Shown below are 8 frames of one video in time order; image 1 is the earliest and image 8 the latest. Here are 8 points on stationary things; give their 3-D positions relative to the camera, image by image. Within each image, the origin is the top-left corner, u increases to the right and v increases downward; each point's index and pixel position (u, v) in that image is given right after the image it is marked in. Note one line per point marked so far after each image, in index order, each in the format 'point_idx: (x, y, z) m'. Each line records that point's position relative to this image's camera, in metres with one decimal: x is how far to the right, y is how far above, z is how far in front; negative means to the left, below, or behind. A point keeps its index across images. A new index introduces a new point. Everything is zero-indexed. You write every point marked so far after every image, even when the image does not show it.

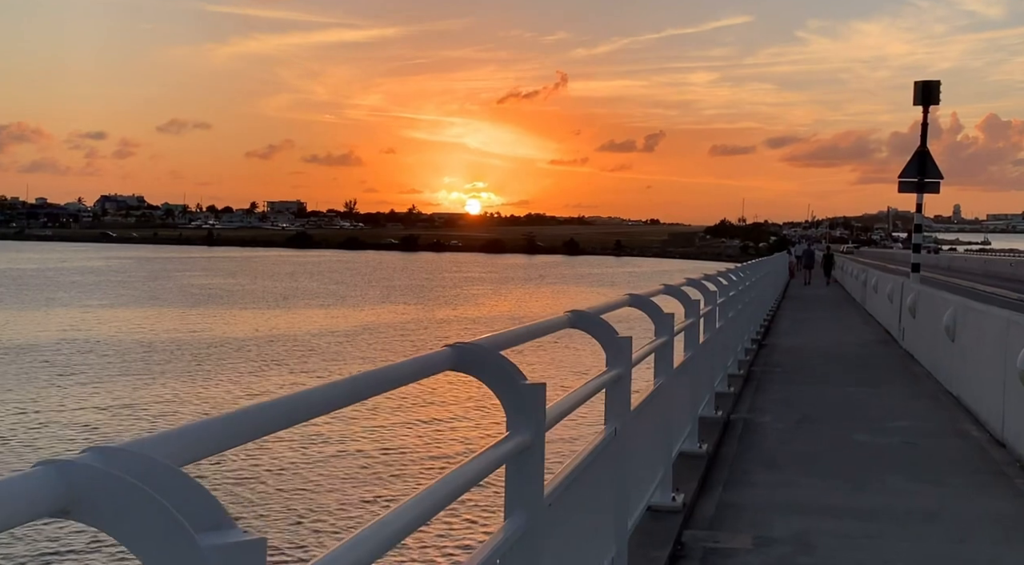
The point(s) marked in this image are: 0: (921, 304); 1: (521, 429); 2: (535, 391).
0: (+5.9, -0.4, +13.4) m
1: (+0.2, -0.5, +3.4) m
2: (+0.2, -0.4, +3.5) m
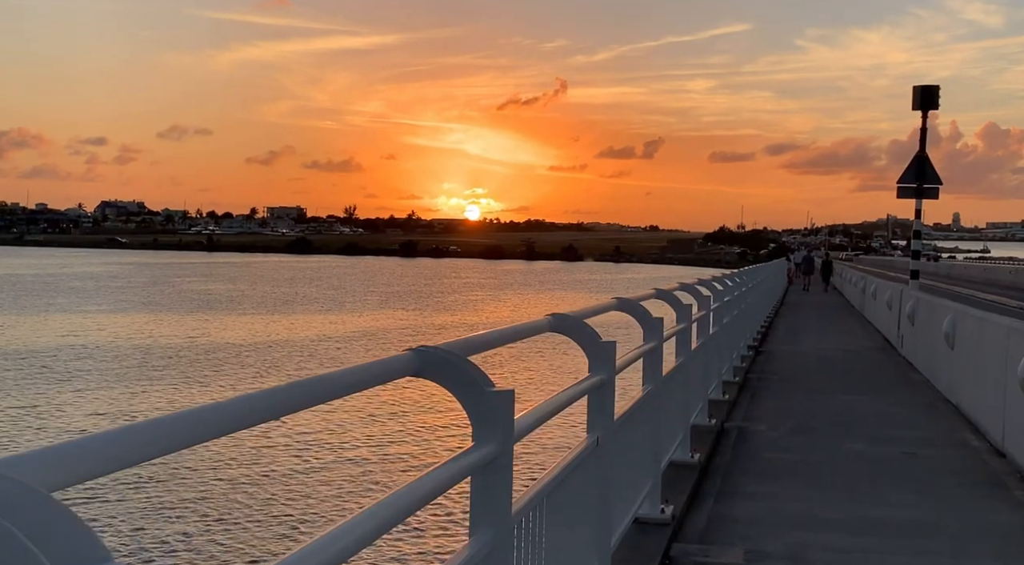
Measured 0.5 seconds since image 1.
0: (+6.1, -0.4, +14.2) m
1: (+0.4, -0.4, +4.3) m
2: (+0.4, -0.3, +4.3) m
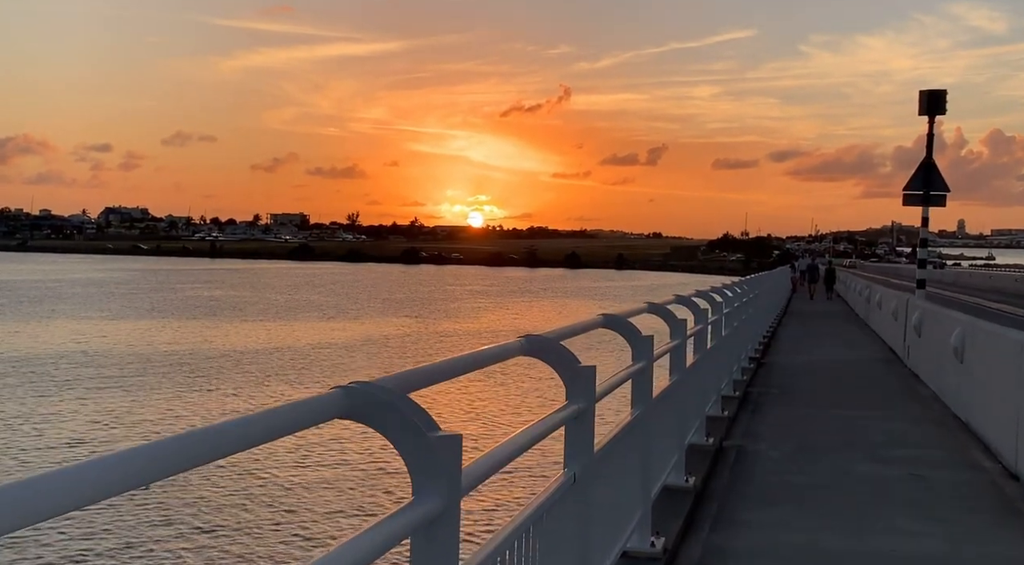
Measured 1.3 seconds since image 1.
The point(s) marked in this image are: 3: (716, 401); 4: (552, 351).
0: (+6.0, -0.6, +13.8) m
1: (+0.3, -0.5, +3.9) m
2: (+0.3, -0.4, +3.9) m
3: (+2.2, -1.2, +9.9) m
4: (+0.1, -0.3, +3.8) m
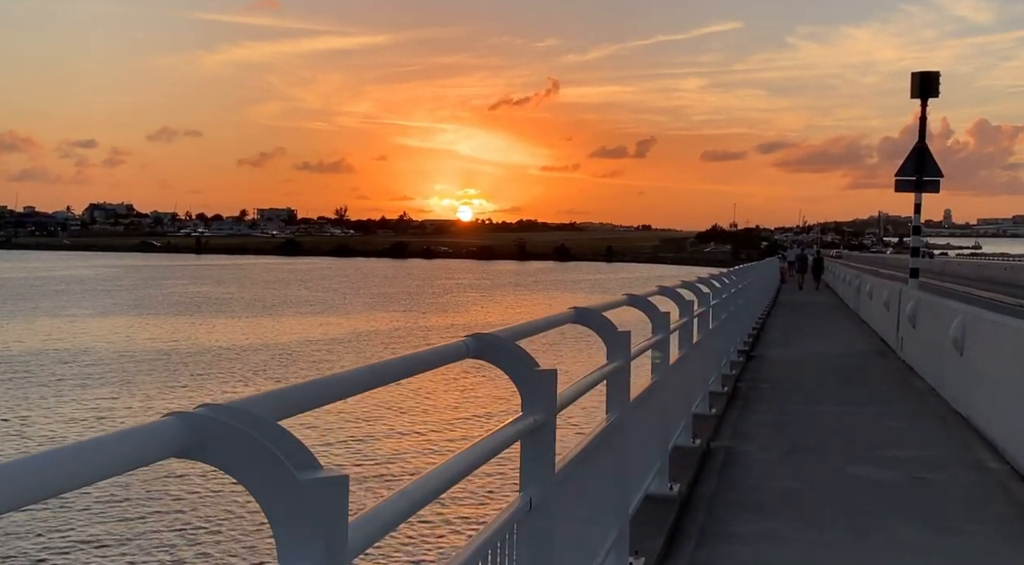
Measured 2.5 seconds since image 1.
0: (+5.7, -0.4, +13.3) m
1: (+0.1, -0.4, +3.3) m
2: (+0.1, -0.3, +3.3) m
3: (+1.9, -1.2, +9.4) m
4: (-0.1, -0.2, +3.2) m
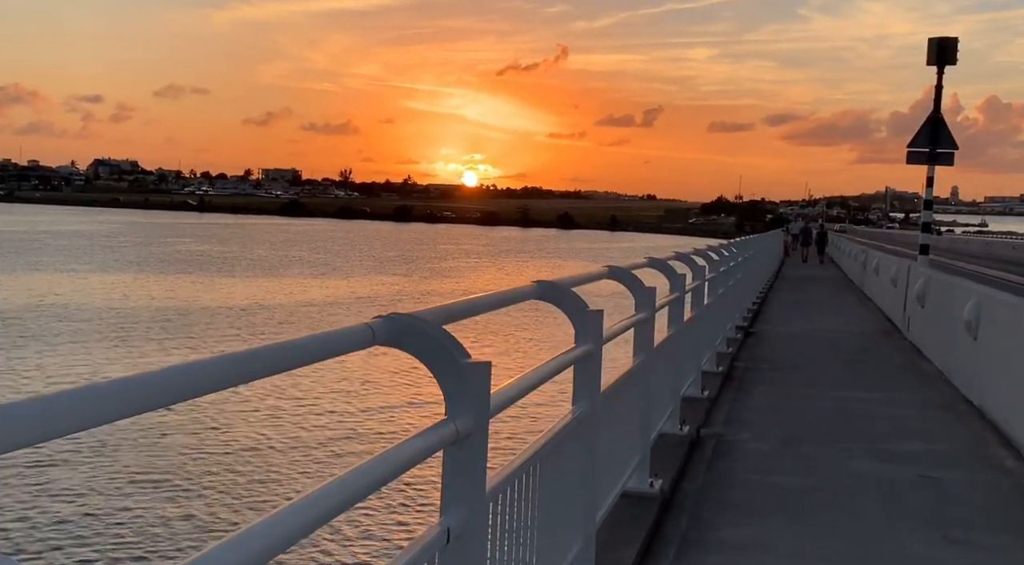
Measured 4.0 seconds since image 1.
0: (+5.6, -0.1, +12.5) m
1: (-0.2, -0.4, +2.6) m
2: (-0.1, -0.2, +2.6) m
3: (+1.7, -0.9, +8.7) m
4: (-0.3, -0.1, +2.5) m
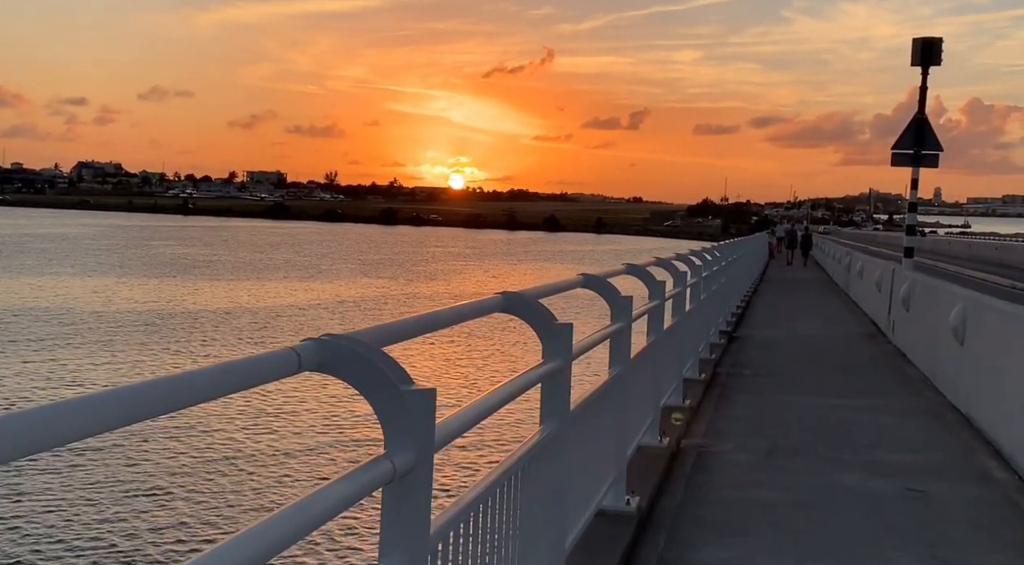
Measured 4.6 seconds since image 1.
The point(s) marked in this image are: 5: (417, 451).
0: (+5.3, -0.2, +12.3) m
1: (-0.3, -0.4, +2.3) m
2: (-0.2, -0.3, +2.3) m
3: (+1.5, -0.9, +8.4) m
4: (-0.4, -0.2, +2.2) m
5: (-0.2, -0.4, +2.3) m
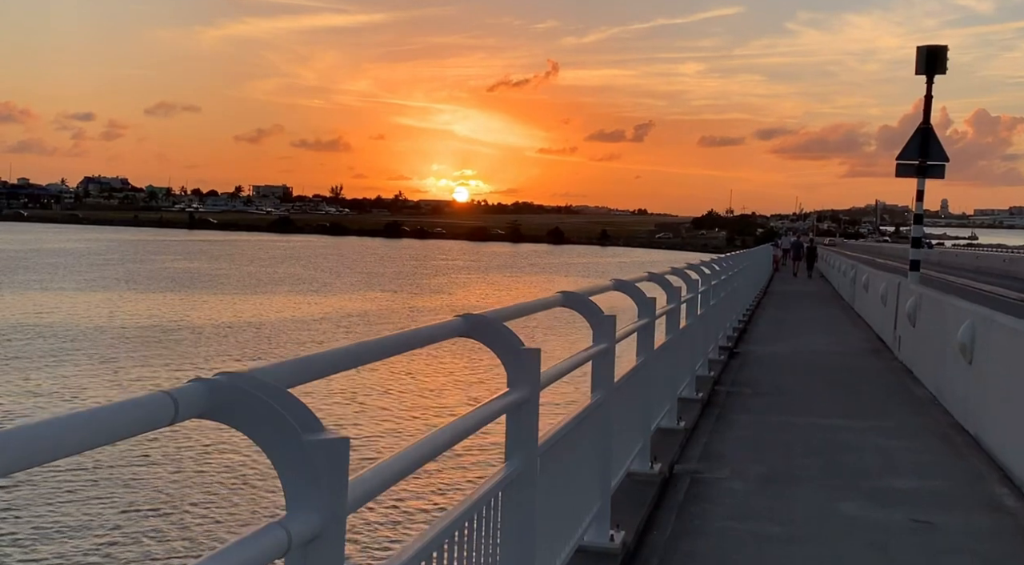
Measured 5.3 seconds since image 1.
0: (+5.2, -0.4, +12.0) m
1: (-0.4, -0.5, +1.9) m
2: (-0.4, -0.4, +2.0) m
3: (+1.4, -1.1, +8.1) m
4: (-0.5, -0.2, +1.9) m
5: (-0.4, -0.5, +2.0) m
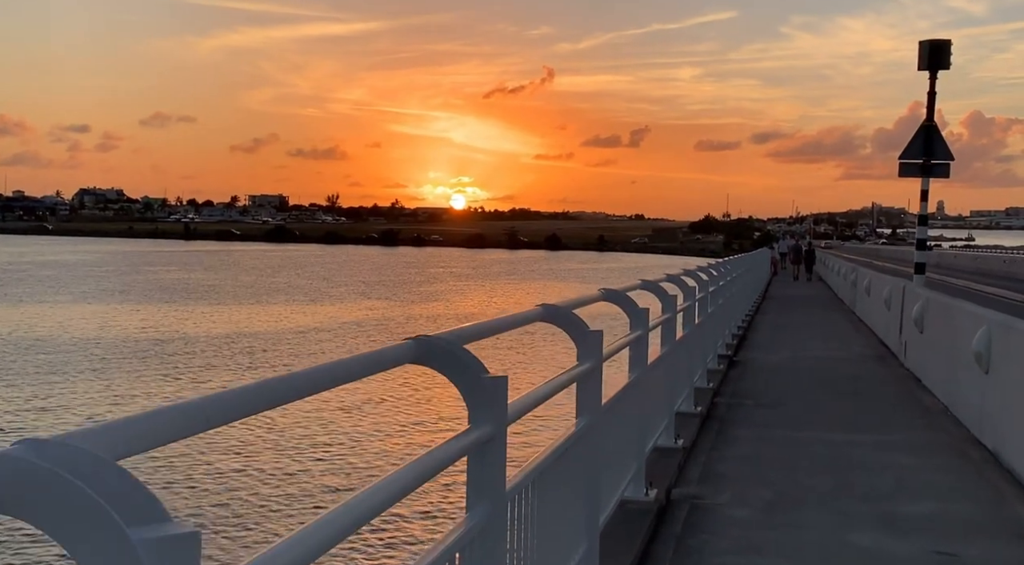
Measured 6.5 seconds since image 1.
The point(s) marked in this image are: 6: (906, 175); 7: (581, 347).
0: (+5.0, -0.4, +11.4) m
1: (-0.6, -0.5, +1.4) m
2: (-0.5, -0.4, +1.4) m
3: (+1.2, -1.1, +7.5) m
4: (-0.7, -0.3, +1.3) m
5: (-0.5, -0.5, +1.4) m
6: (+6.0, +1.6, +14.3) m
7: (+0.3, -0.3, +4.6) m
